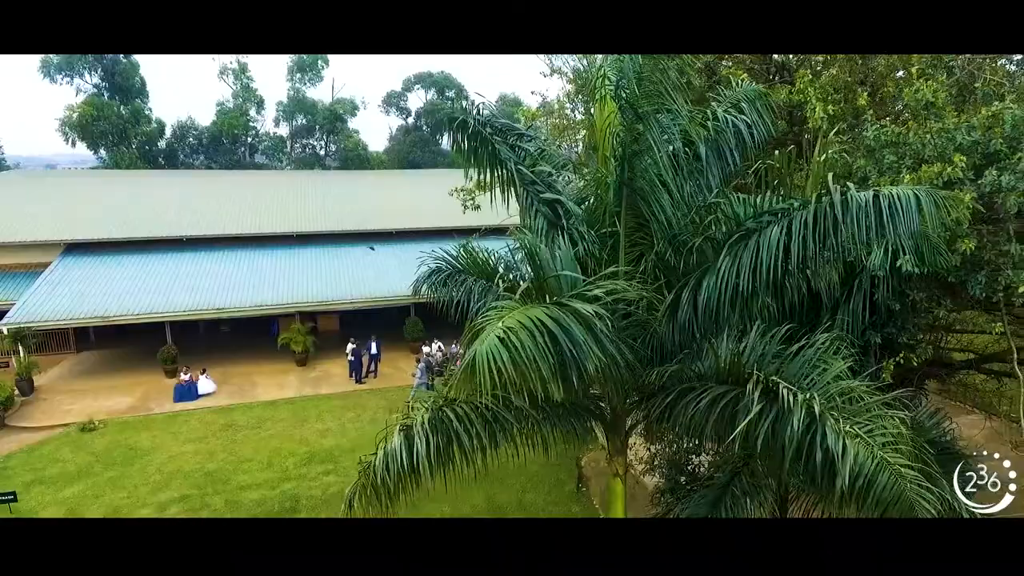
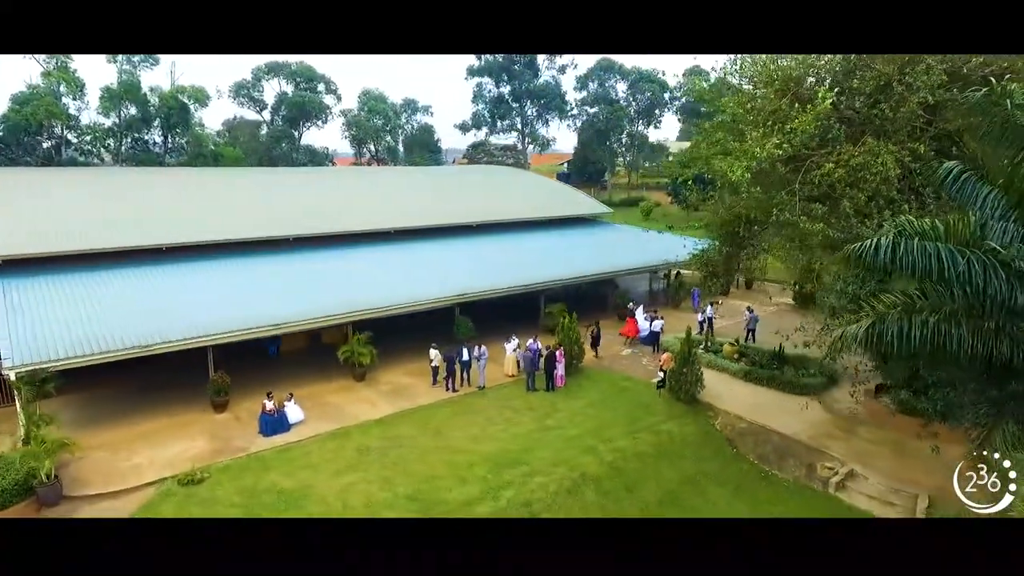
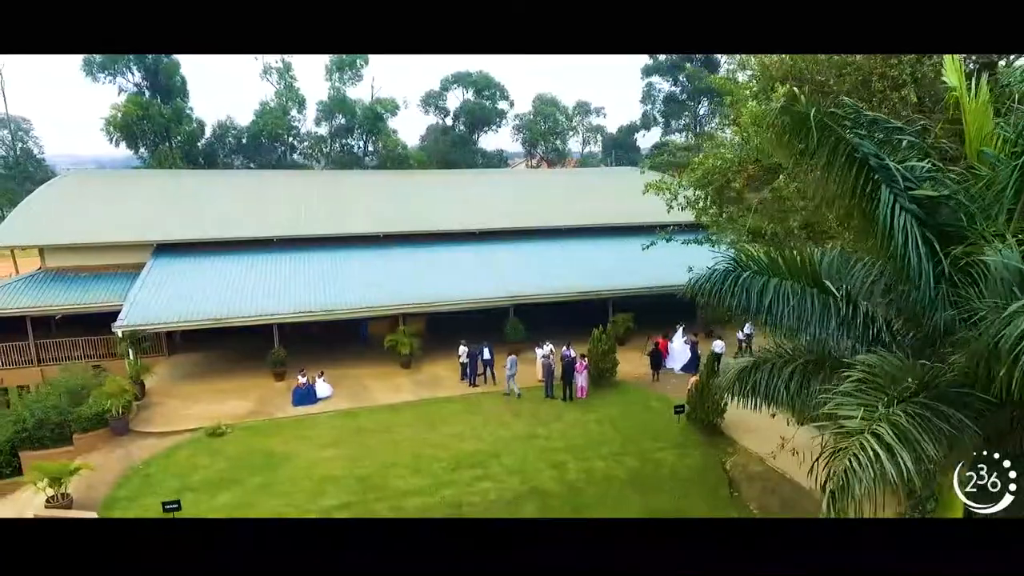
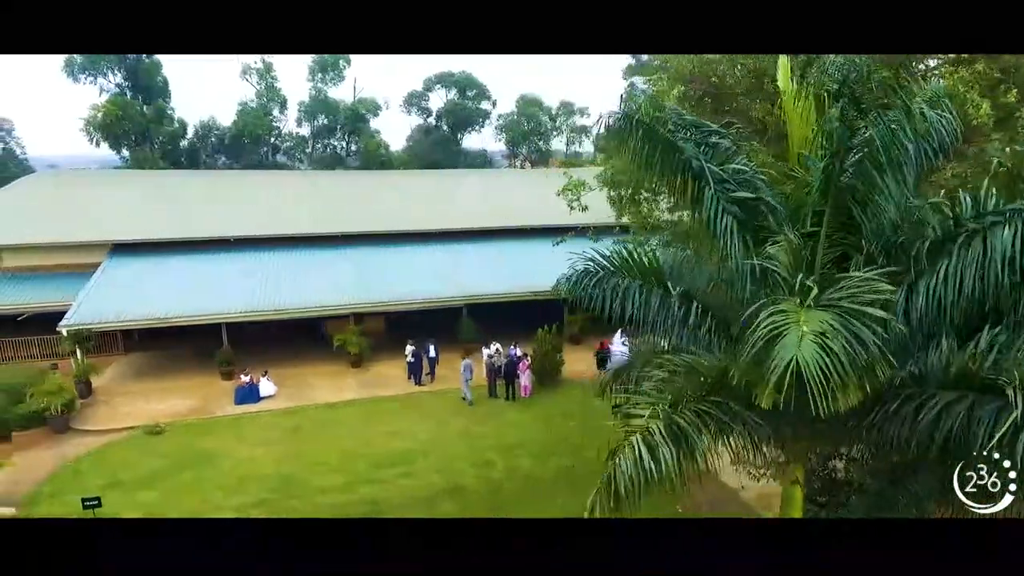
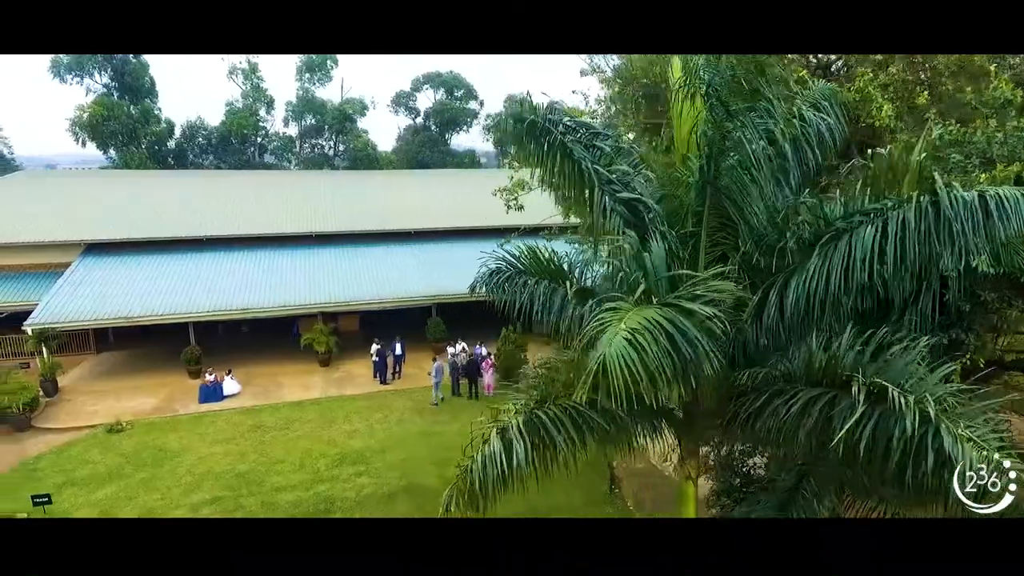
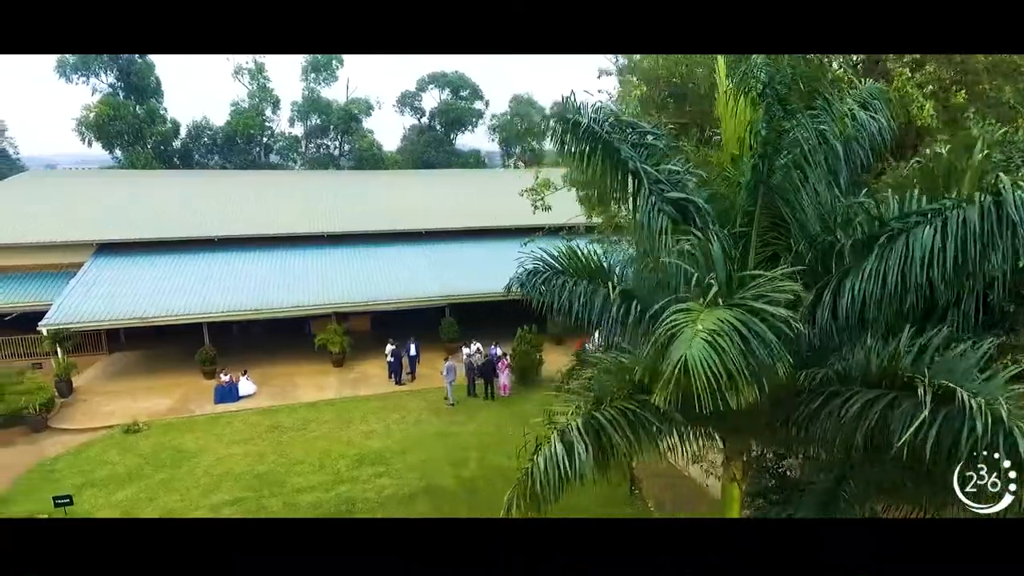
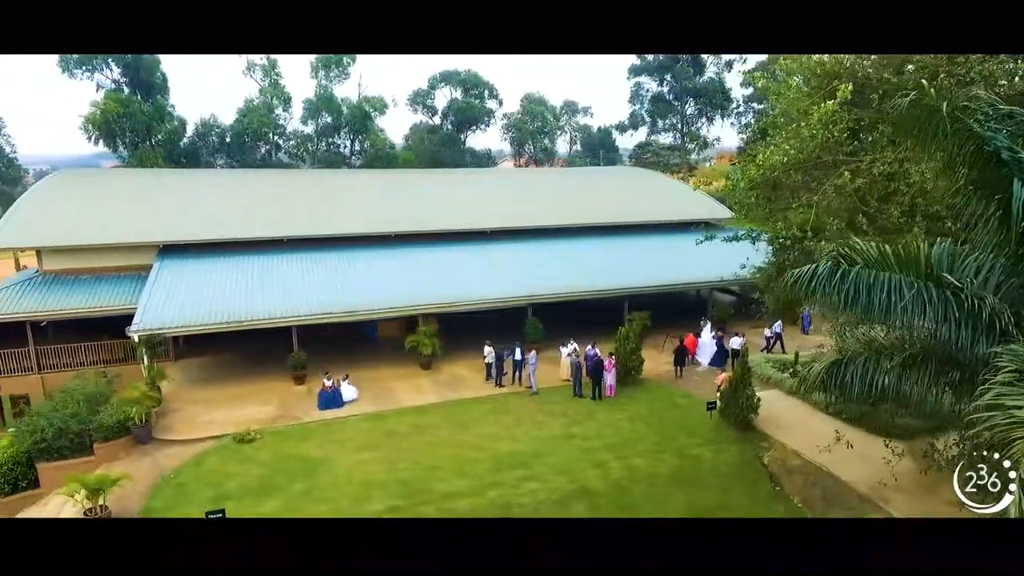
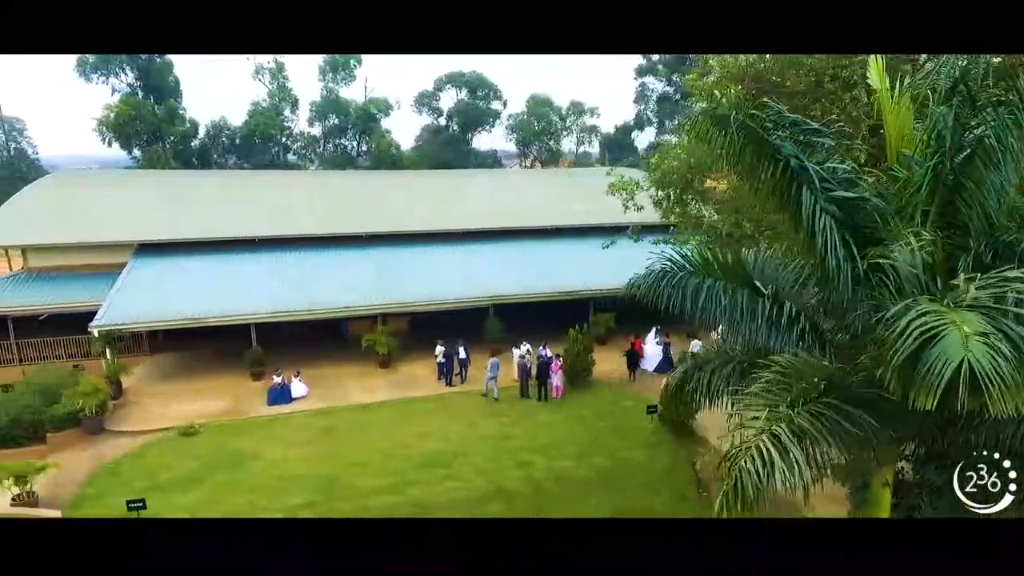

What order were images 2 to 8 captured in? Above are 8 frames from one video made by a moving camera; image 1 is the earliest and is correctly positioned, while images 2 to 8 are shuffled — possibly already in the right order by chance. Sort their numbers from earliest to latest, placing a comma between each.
5, 6, 4, 8, 3, 7, 2
